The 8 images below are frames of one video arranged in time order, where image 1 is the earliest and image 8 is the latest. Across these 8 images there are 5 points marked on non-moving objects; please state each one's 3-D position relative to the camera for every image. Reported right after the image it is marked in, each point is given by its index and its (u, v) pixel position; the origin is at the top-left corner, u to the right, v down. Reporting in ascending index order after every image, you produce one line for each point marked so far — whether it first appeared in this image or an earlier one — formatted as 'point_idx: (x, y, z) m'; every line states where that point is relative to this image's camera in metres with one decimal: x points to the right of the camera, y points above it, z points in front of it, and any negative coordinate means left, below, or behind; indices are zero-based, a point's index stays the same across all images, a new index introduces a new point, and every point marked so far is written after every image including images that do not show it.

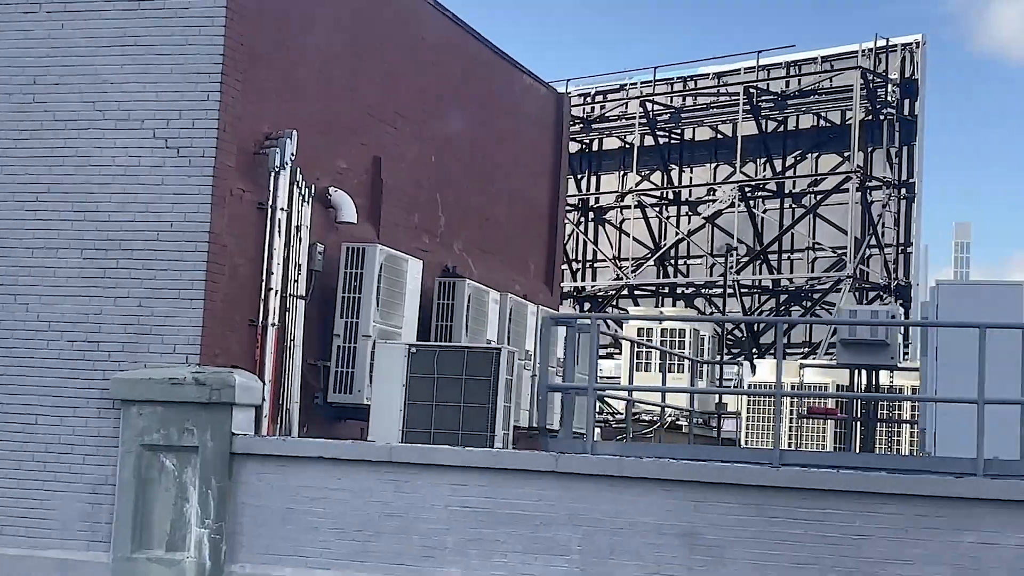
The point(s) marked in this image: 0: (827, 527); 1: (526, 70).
0: (+1.9, -1.4, +8.3) m
1: (+0.2, +2.5, +15.7) m
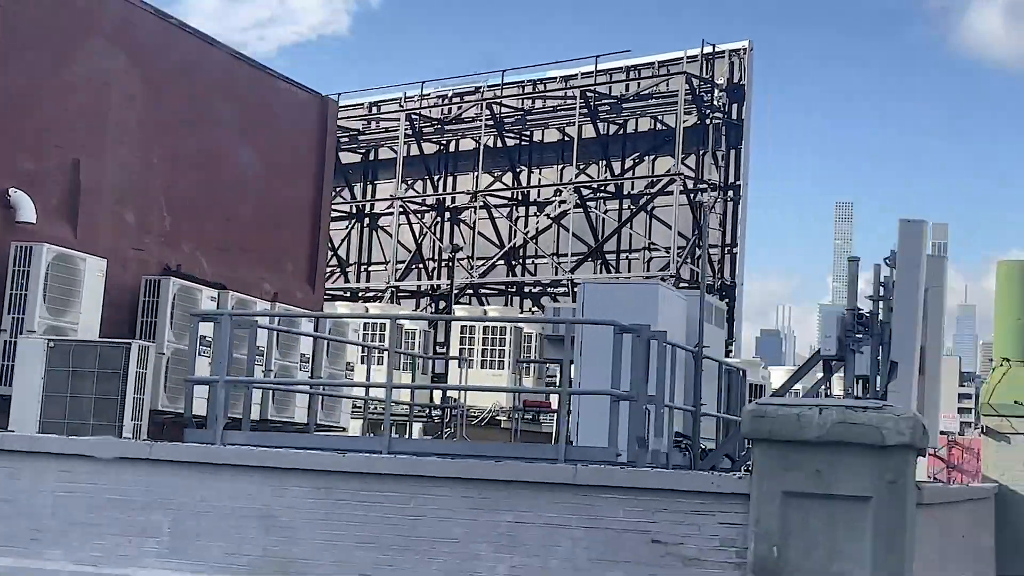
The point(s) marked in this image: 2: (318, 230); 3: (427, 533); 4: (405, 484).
0: (-0.8, -1.4, +8.9) m
1: (-2.7, +2.5, +16.3) m
2: (-2.4, +0.7, +17.1) m
3: (-0.5, -1.6, +8.8) m
4: (-0.7, -1.3, +8.9) m
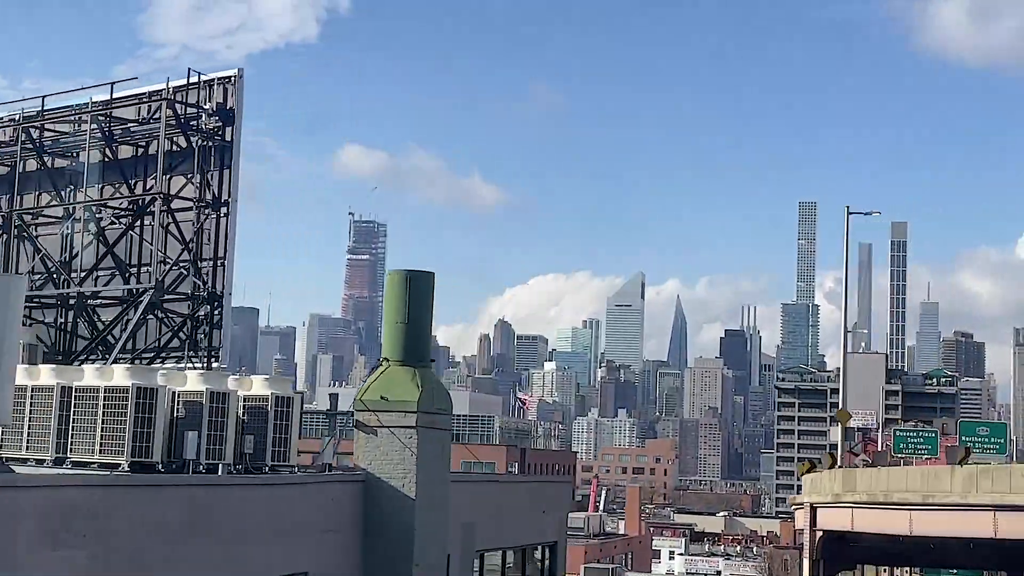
0: (-10.1, -1.7, +10.5) m
1: (-12.5, +2.2, +17.8) m
2: (-12.1, +0.4, +18.6) m
3: (-9.8, -1.8, +10.4) m
4: (-9.9, -1.5, +10.5) m
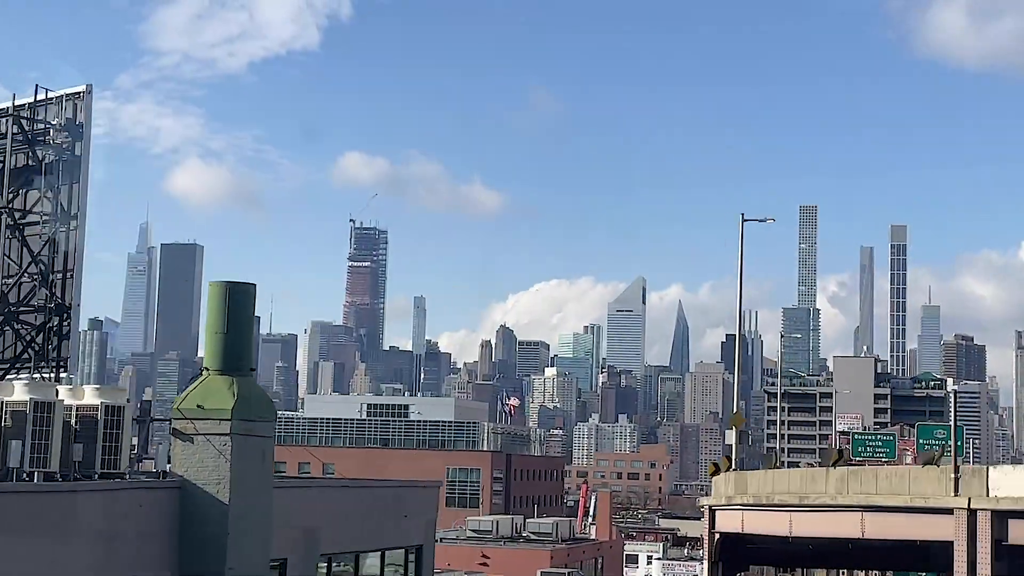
0: (-13.2, -1.9, +11.1) m
1: (-15.7, +2.0, +18.3) m
2: (-15.3, +0.2, +19.1) m
3: (-12.9, -2.0, +11.0) m
4: (-13.1, -1.7, +11.1) m
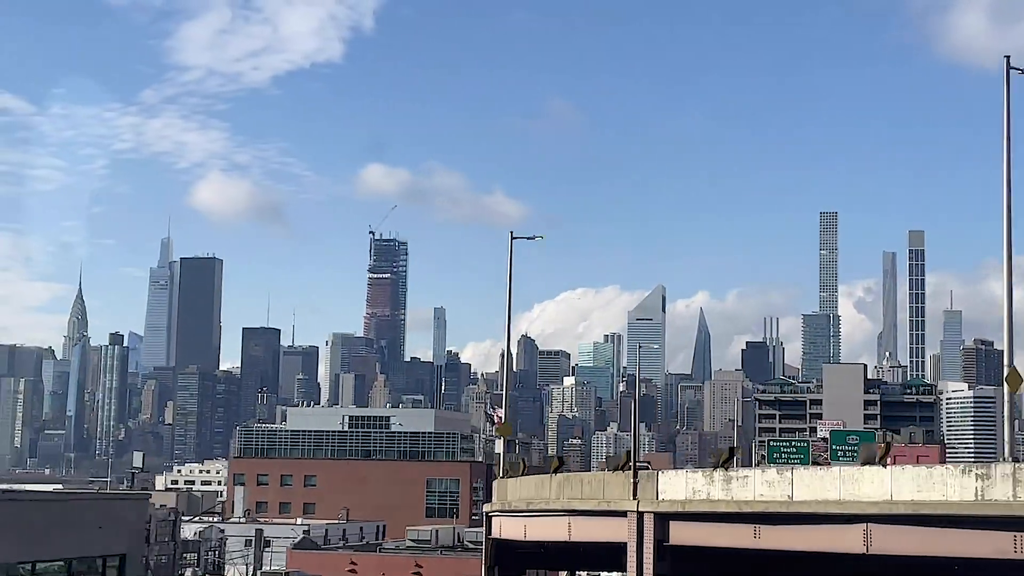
0: (-20.8, -2.4, +12.6) m
1: (-23.4, +1.4, +19.9) m
2: (-23.1, -0.4, +20.6) m
3: (-20.5, -2.5, +12.5) m
4: (-20.7, -2.2, +12.6) m
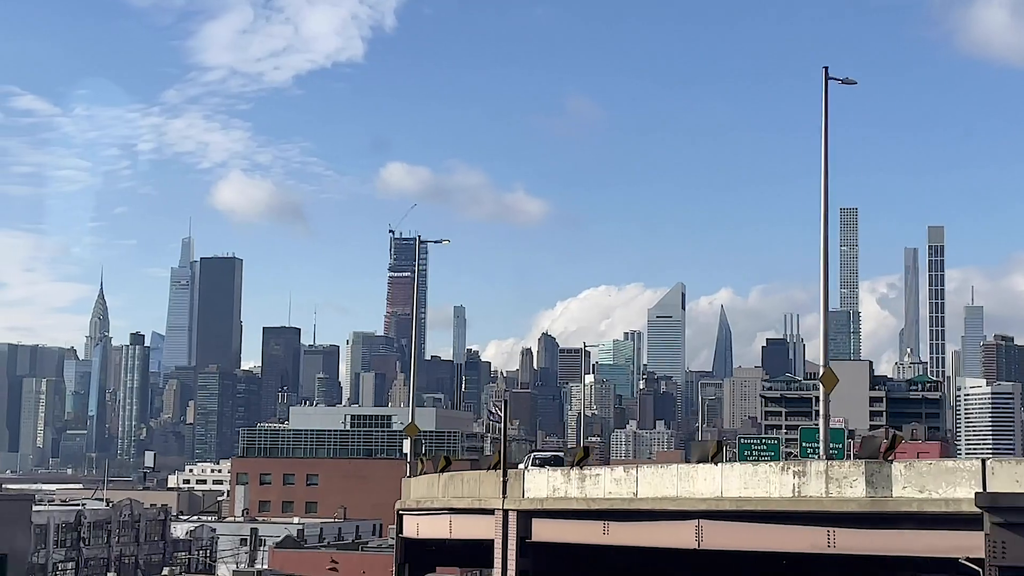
0: (-24.3, -2.6, +13.5) m
1: (-26.9, +1.1, +20.8) m
2: (-26.5, -0.6, +21.6) m
3: (-24.0, -2.7, +13.5) m
4: (-24.2, -2.4, +13.5) m
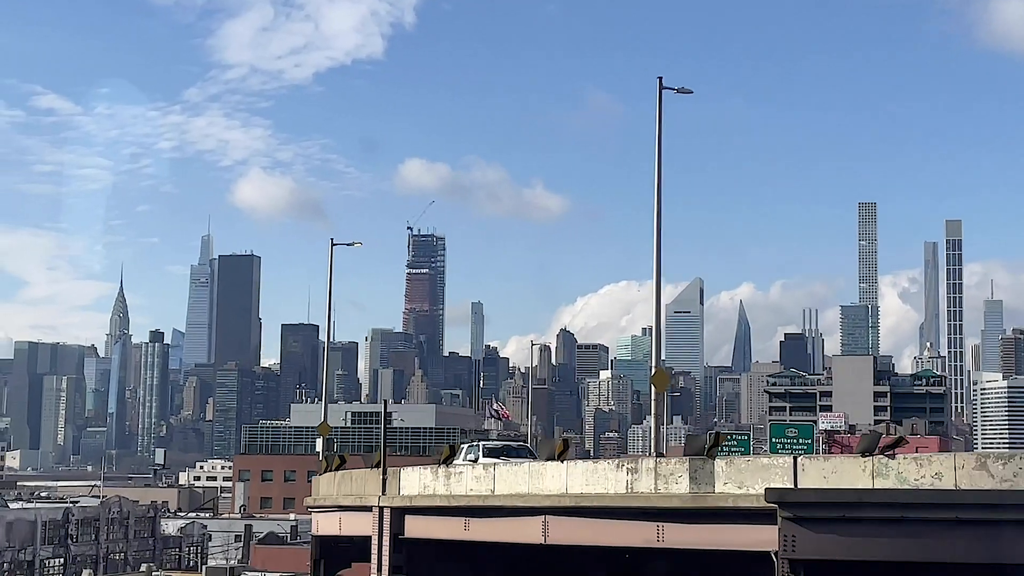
0: (-27.7, -2.8, +14.5) m
1: (-30.3, +0.9, +21.7) m
2: (-29.9, -0.8, +22.5) m
3: (-27.4, -2.9, +14.4) m
4: (-27.6, -2.6, +14.4) m
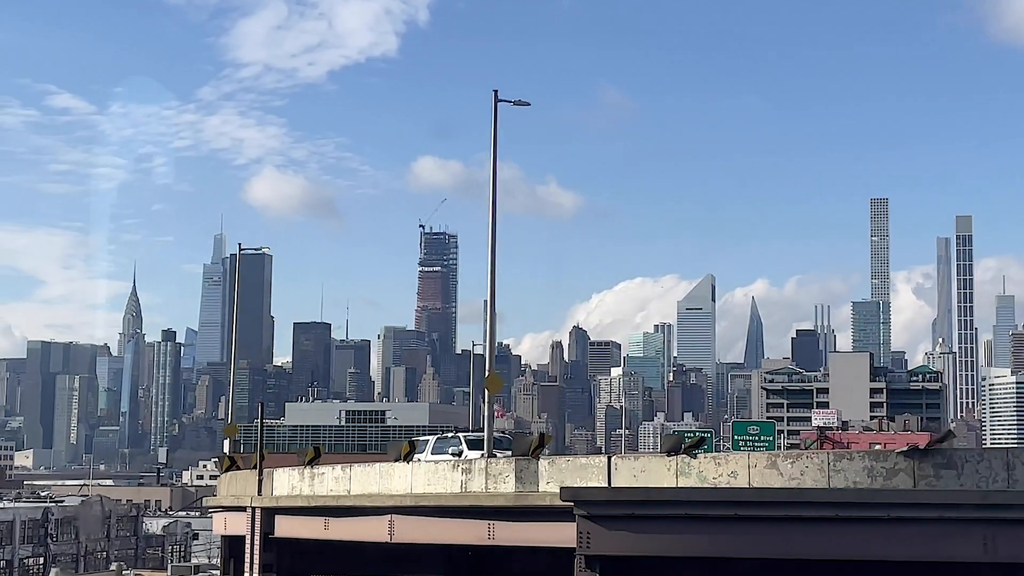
0: (-31.2, -3.1, +15.2) m
1: (-33.8, +0.6, +22.5) m
2: (-33.4, -1.1, +23.3) m
3: (-30.9, -3.2, +15.2) m
4: (-31.0, -2.9, +15.2) m
